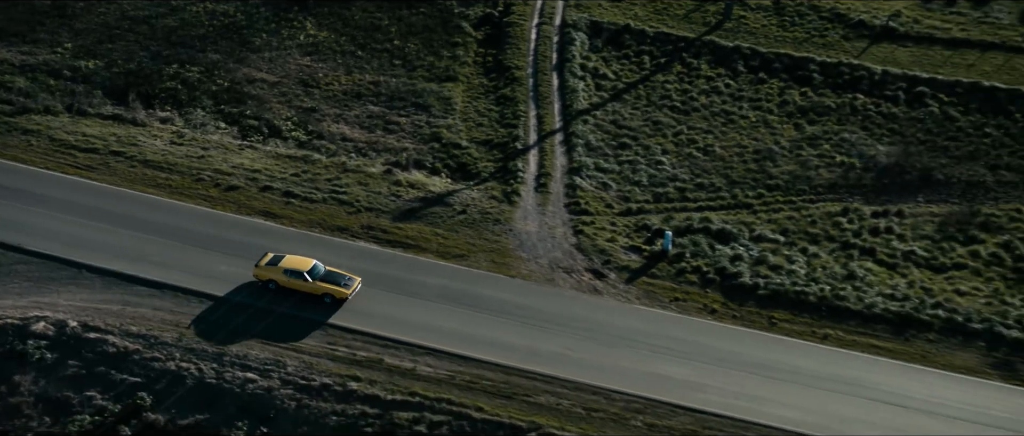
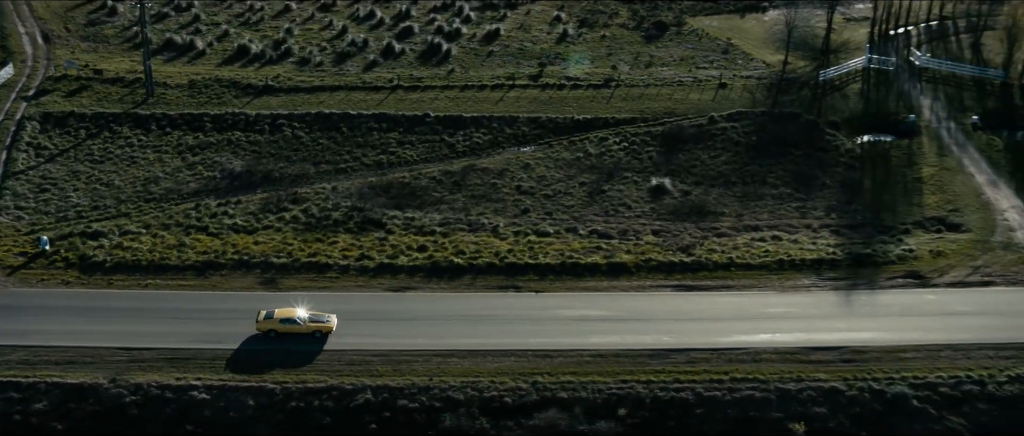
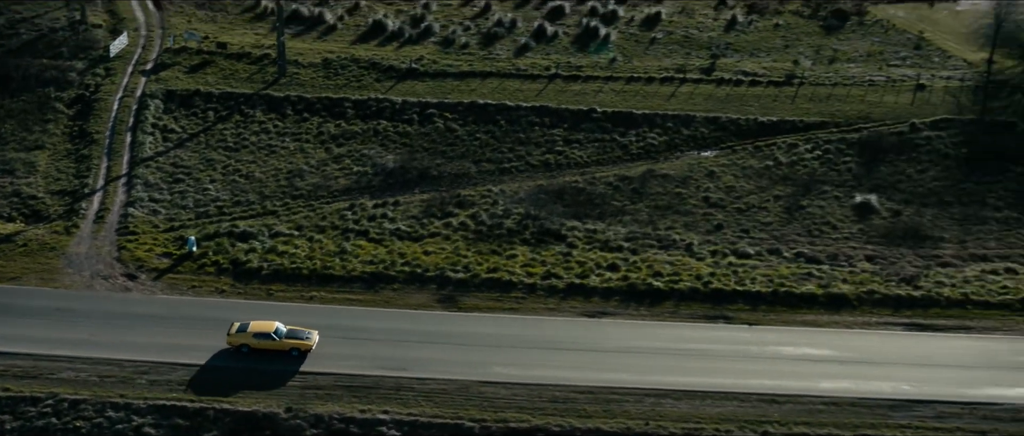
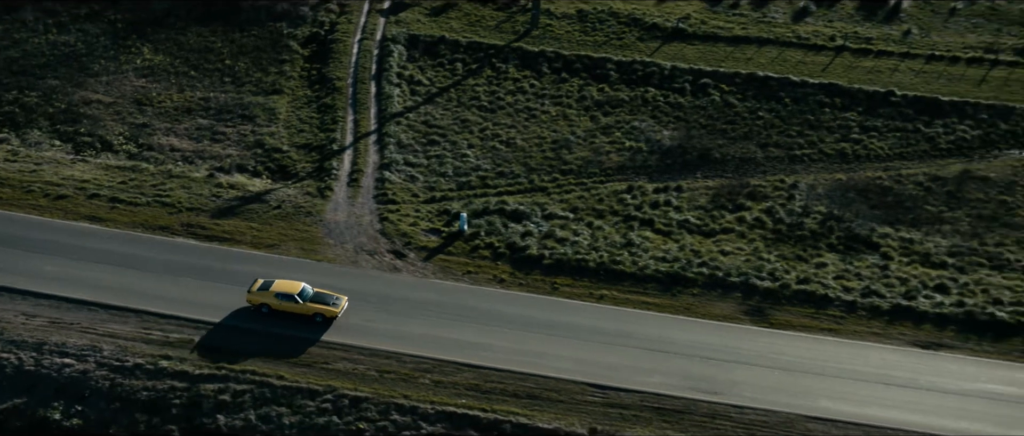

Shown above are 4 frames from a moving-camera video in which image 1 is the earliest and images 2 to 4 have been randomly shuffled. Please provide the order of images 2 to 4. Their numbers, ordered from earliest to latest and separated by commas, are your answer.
4, 3, 2
